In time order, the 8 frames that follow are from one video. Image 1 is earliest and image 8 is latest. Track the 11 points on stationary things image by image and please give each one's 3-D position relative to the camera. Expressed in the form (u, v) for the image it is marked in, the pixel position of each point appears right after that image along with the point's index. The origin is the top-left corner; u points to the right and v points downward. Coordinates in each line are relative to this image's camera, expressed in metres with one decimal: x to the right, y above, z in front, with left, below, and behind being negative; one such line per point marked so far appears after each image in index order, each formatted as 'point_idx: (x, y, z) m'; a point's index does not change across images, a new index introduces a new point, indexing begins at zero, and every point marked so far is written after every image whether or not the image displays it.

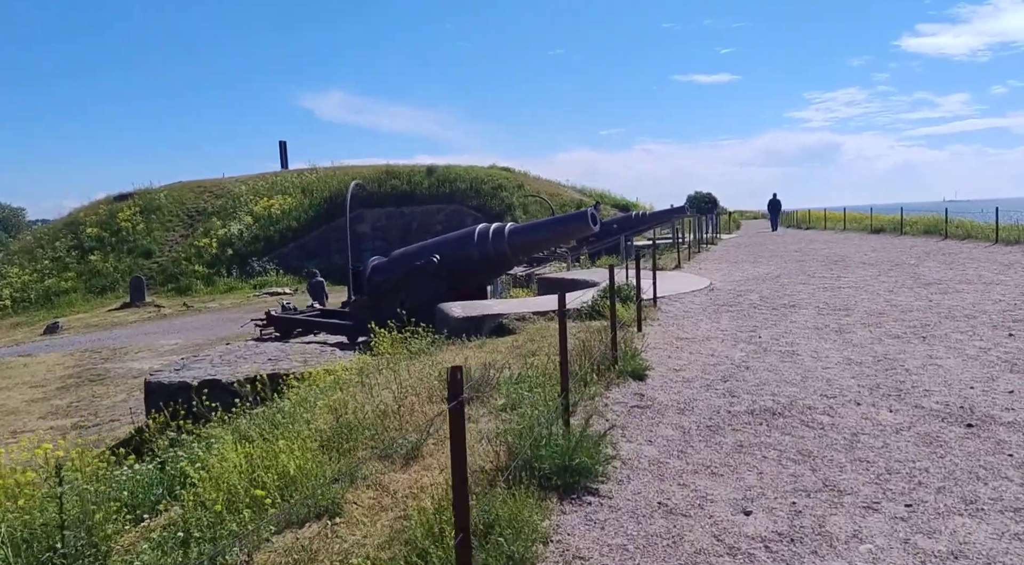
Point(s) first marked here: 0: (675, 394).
0: (+1.2, -0.9, +5.5) m
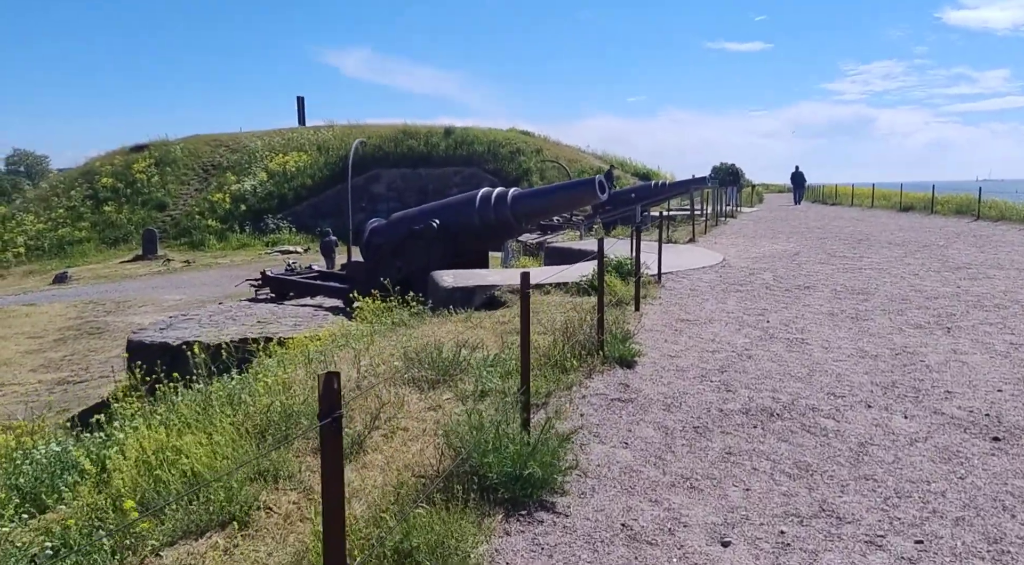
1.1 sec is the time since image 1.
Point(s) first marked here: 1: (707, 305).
0: (+1.0, -0.7, +4.9) m
1: (+2.2, -0.3, +8.1) m
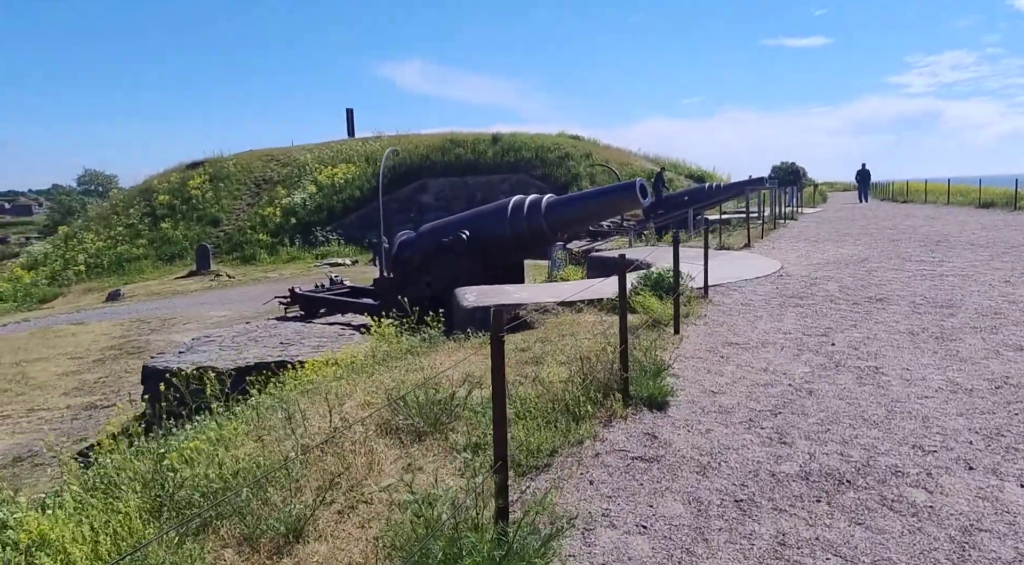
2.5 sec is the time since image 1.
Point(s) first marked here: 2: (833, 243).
0: (+1.0, -0.9, +4.0) m
1: (+2.4, -0.4, +7.0) m
2: (+7.1, +0.9, +15.7) m
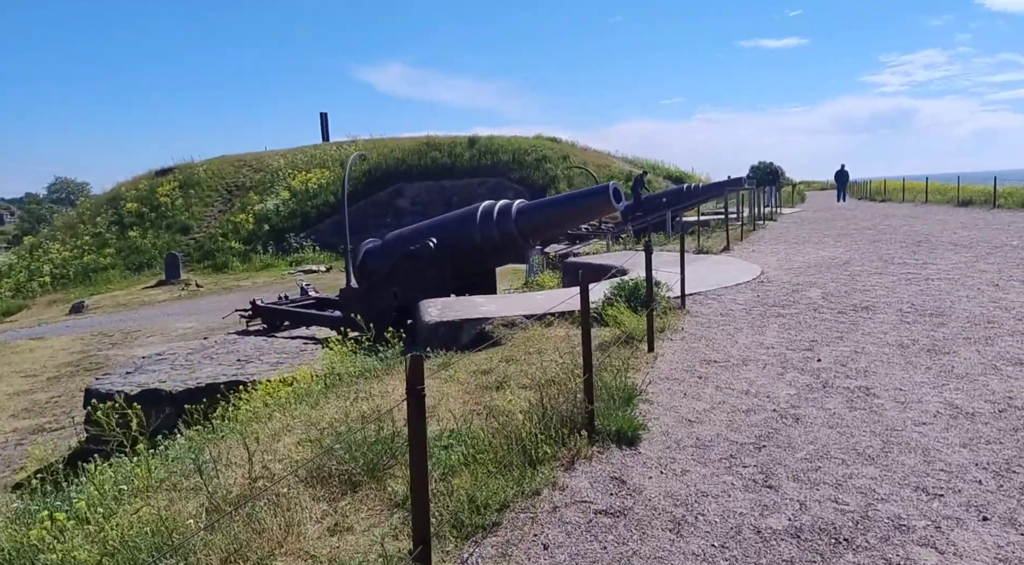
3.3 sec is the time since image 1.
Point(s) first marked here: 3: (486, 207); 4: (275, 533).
0: (+0.8, -1.0, +3.5) m
1: (+2.1, -0.5, +6.6) m
2: (+6.5, +0.8, +15.3) m
3: (-0.4, +1.2, +11.1) m
4: (-1.0, -1.1, +3.0) m
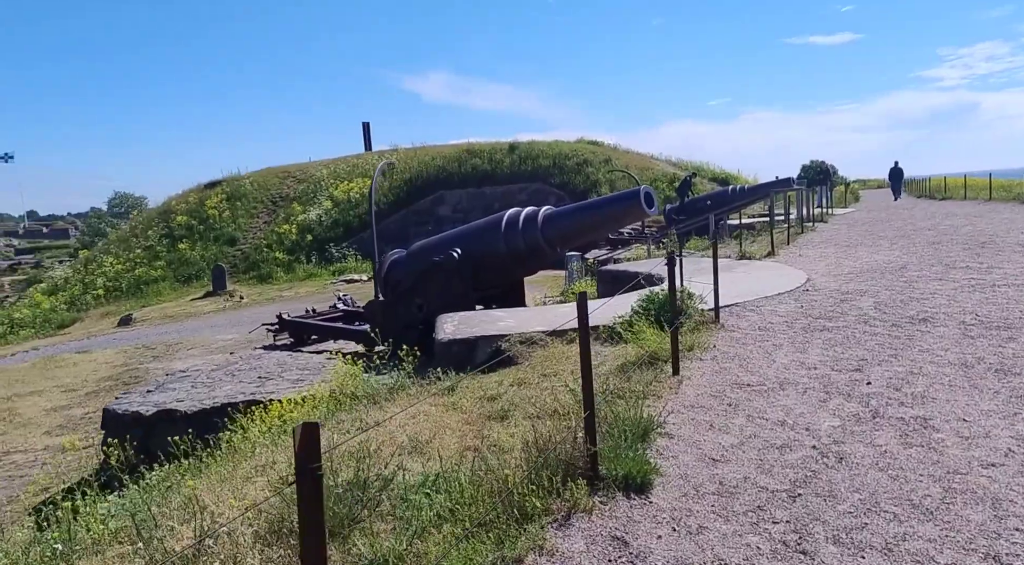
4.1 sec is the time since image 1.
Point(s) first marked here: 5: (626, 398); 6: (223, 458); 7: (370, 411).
0: (+0.7, -1.1, +2.9) m
1: (+2.2, -0.6, +5.9) m
2: (+7.2, +0.7, +14.4) m
3: (0.0, +1.0, +10.6) m
4: (-1.1, -1.2, +2.6) m
5: (+0.8, -0.8, +4.7) m
6: (-1.9, -1.2, +4.8) m
7: (-1.1, -1.0, +5.4) m
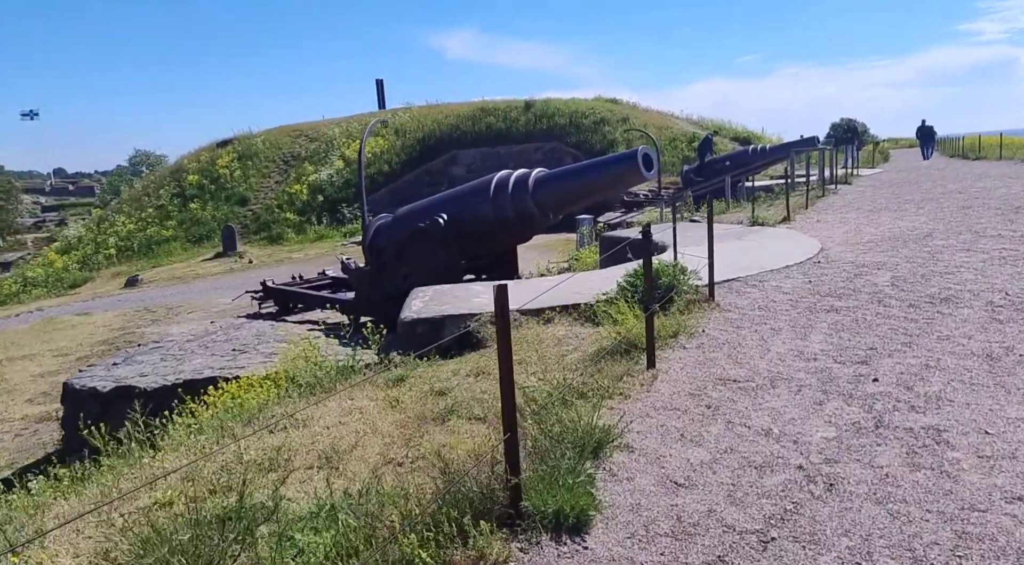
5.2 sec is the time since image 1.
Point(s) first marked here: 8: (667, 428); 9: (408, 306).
0: (+0.3, -1.1, +2.3) m
1: (+1.9, -0.4, +5.2) m
2: (+7.1, +1.3, +13.4) m
3: (-0.1, +1.5, +9.9) m
4: (-1.5, -1.2, +2.0) m
5: (+0.4, -0.7, +4.1) m
6: (-2.3, -1.0, +4.2) m
7: (-1.4, -0.8, +4.8) m
8: (+0.8, -0.8, +3.8) m
9: (-1.0, -0.2, +6.7) m
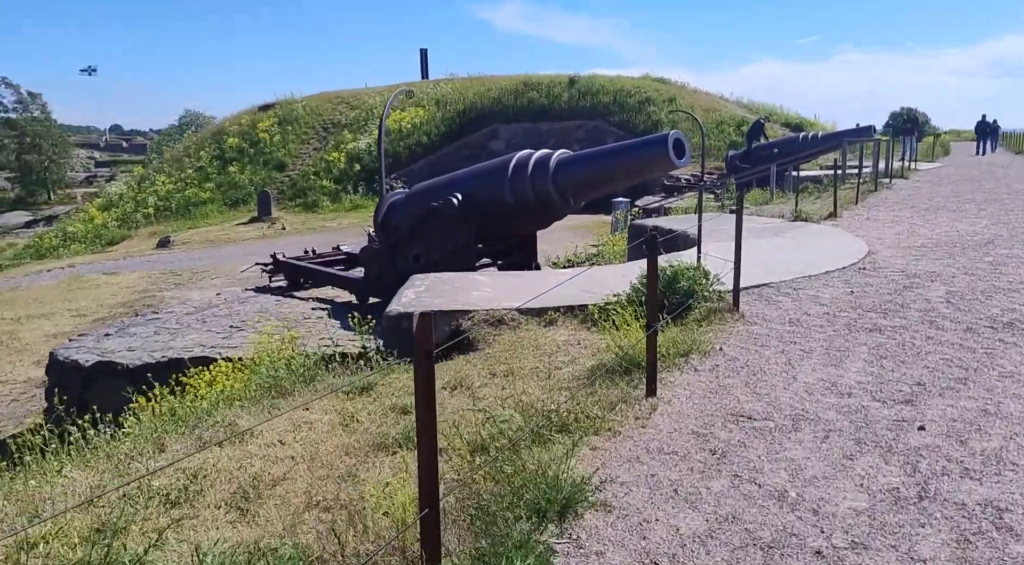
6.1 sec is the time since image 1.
0: (+0.1, -1.2, +1.7) m
1: (+1.8, -0.6, +4.5) m
2: (+7.6, +1.2, +12.3) m
3: (+0.1, +1.6, +9.2) m
4: (-1.8, -1.2, +1.5) m
5: (+0.3, -0.7, +3.4) m
6: (-2.4, -0.9, +3.7) m
7: (-1.5, -0.7, +4.2) m
8: (+0.6, -0.9, +3.2) m
9: (-1.0, -0.1, +6.1) m
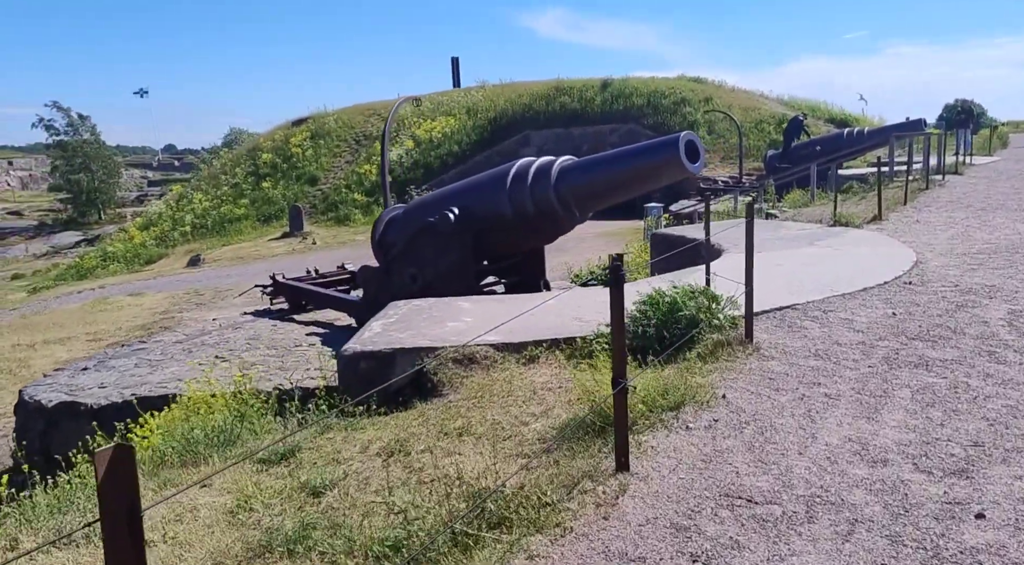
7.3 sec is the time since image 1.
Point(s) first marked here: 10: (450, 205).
0: (-0.3, -1.4, +0.9) m
1: (+1.6, -0.7, +3.6) m
2: (+7.8, +1.1, +11.1) m
3: (+0.1, +1.4, +8.4) m
4: (-2.2, -1.4, +0.8) m
5: (0.0, -0.9, +2.6) m
6: (-2.7, -1.2, +3.1) m
7: (-1.8, -1.0, +3.5) m
8: (+0.3, -1.0, +2.3) m
9: (-1.1, -0.4, +5.4) m
10: (-0.8, +0.9, +8.8) m
